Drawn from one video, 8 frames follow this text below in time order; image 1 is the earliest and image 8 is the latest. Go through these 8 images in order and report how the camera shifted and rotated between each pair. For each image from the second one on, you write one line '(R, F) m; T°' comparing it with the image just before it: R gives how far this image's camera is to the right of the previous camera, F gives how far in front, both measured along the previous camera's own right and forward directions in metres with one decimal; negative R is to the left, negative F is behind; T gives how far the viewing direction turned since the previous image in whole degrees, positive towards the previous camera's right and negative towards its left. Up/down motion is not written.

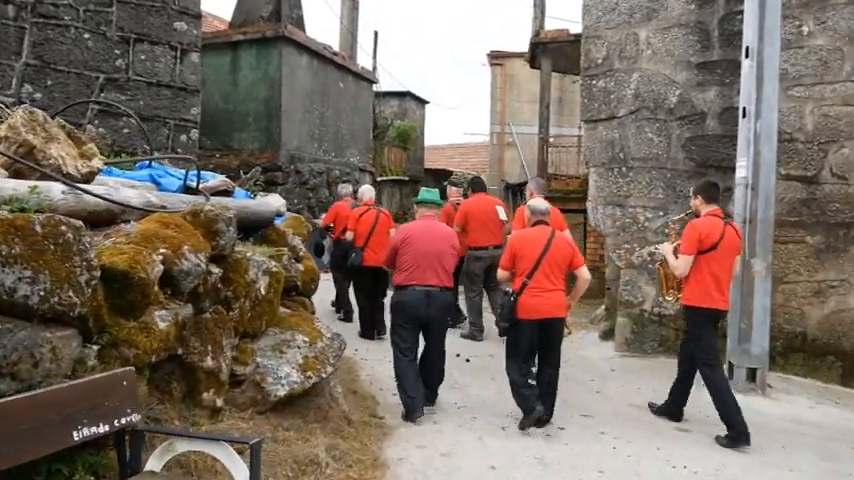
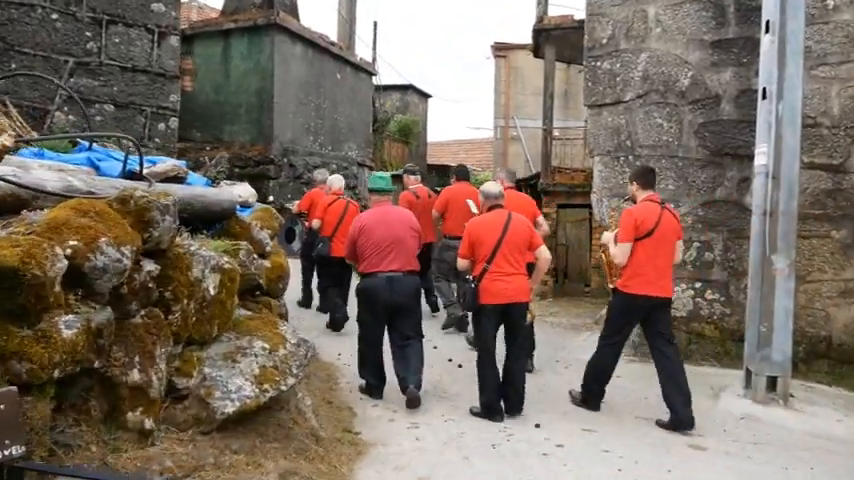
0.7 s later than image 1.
(+0.2, +0.6) m; -1°
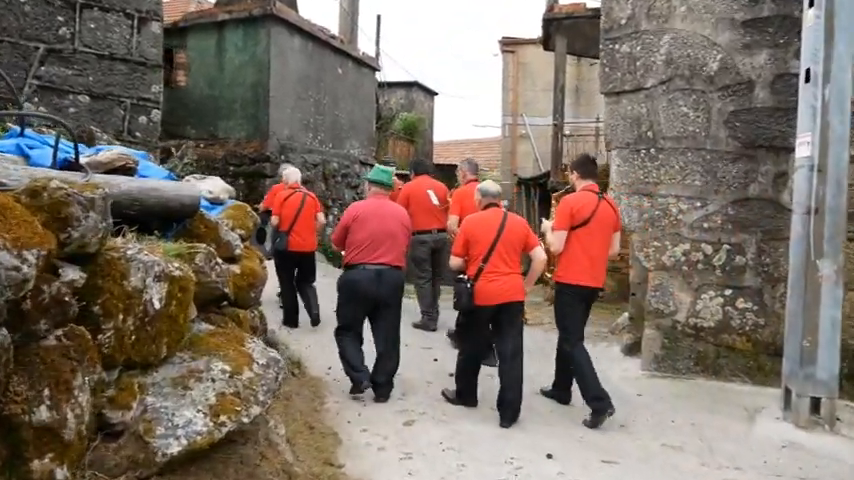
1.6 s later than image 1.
(+0.1, +0.7) m; -1°
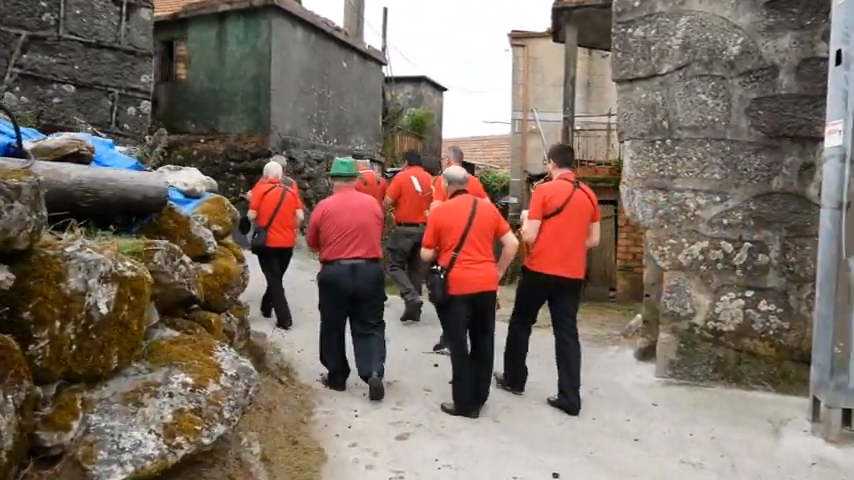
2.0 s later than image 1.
(+0.1, +0.4) m; -1°
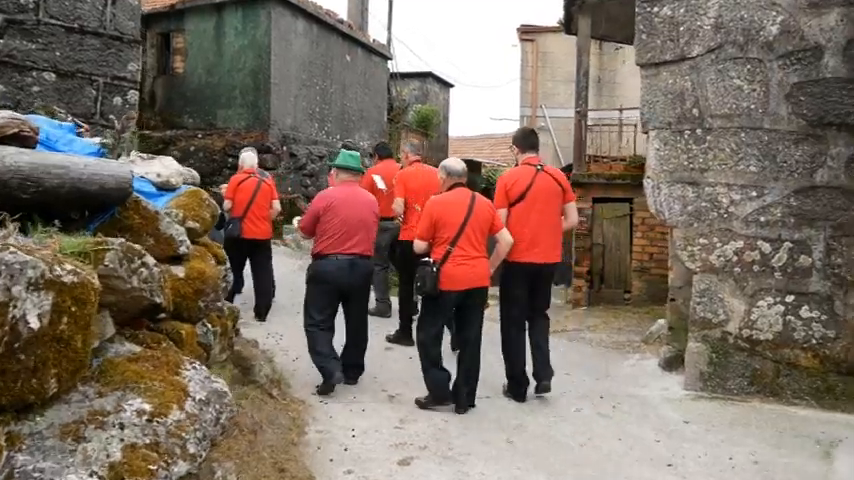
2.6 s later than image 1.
(0.0, +0.5) m; 0°
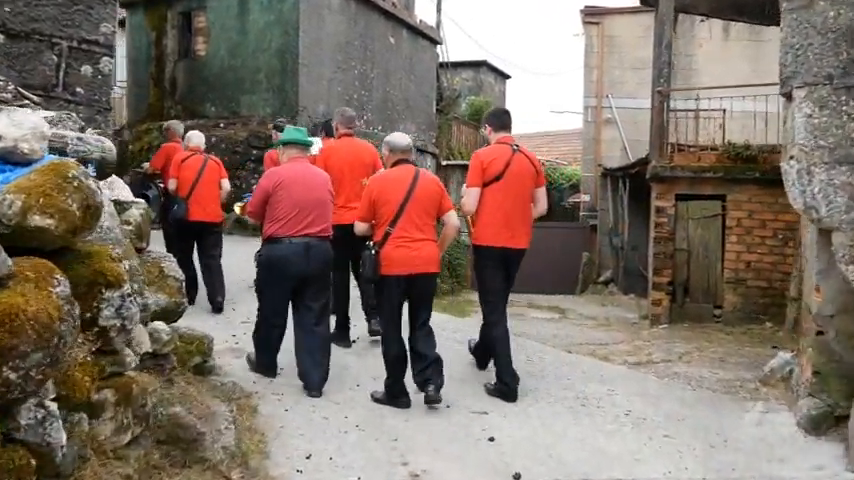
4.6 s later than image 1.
(+0.1, +1.7) m; -4°
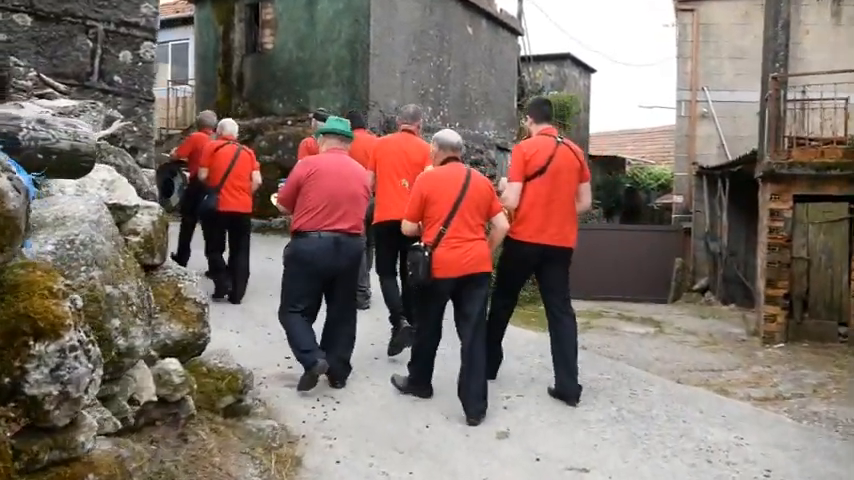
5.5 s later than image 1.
(0.0, +0.9) m; -5°
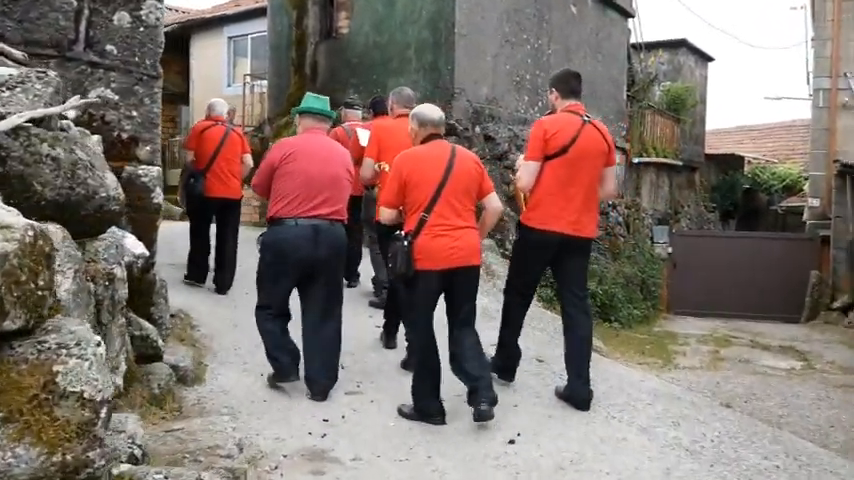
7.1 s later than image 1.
(0.0, +1.5) m; -7°
